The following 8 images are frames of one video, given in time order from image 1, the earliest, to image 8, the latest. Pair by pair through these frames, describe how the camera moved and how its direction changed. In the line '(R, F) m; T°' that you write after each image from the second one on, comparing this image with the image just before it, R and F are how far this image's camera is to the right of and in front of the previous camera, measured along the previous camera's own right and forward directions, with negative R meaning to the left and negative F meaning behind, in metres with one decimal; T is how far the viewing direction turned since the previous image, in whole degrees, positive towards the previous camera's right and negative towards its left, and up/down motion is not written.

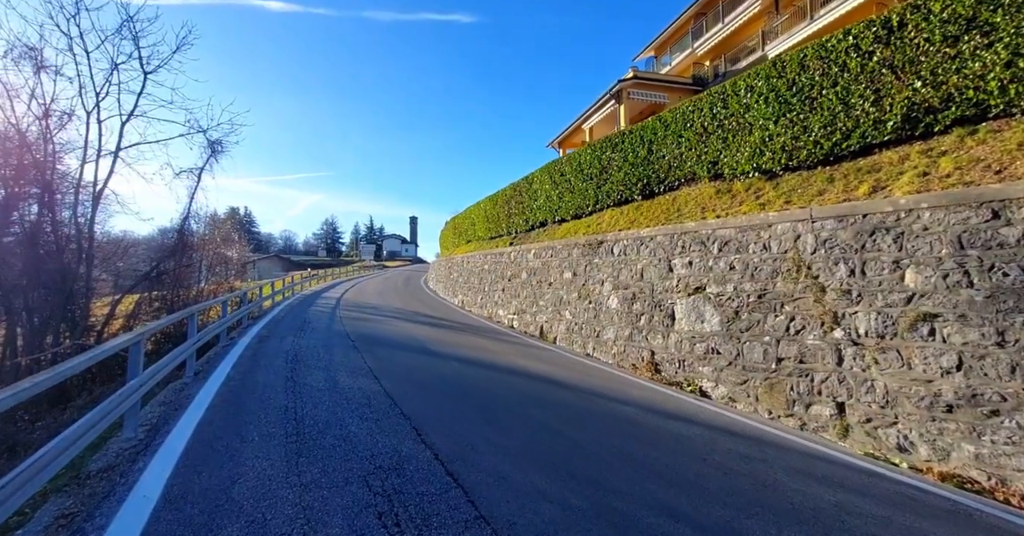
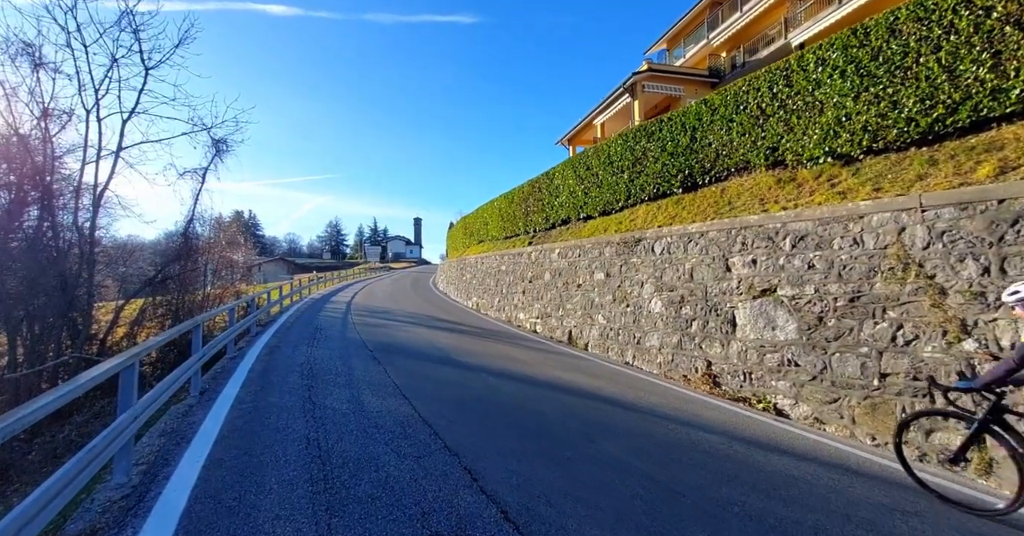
(-0.5, +0.7) m; -1°
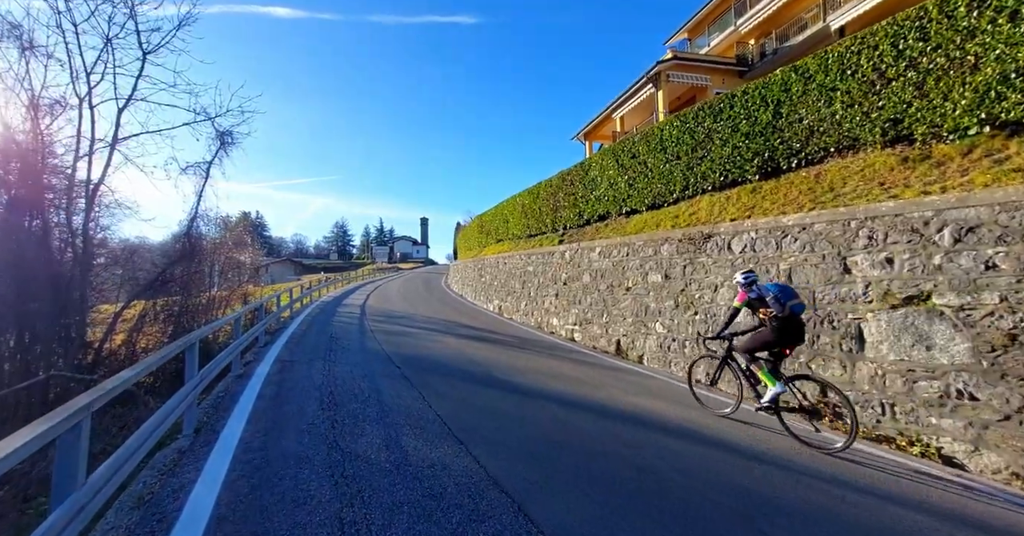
(-0.7, +1.1) m; -1°
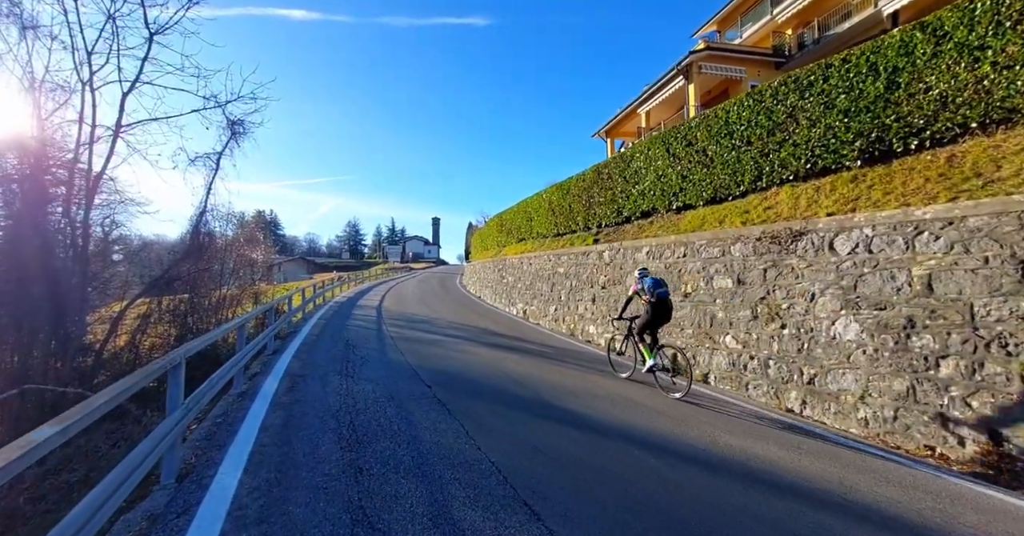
(-0.6, +1.0) m; -1°
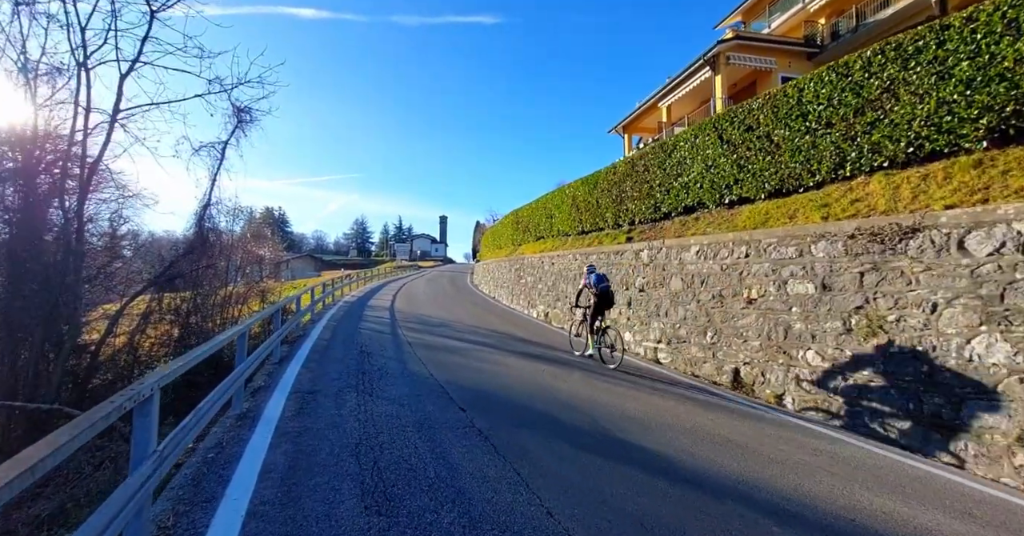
(-0.5, +0.9) m; -1°
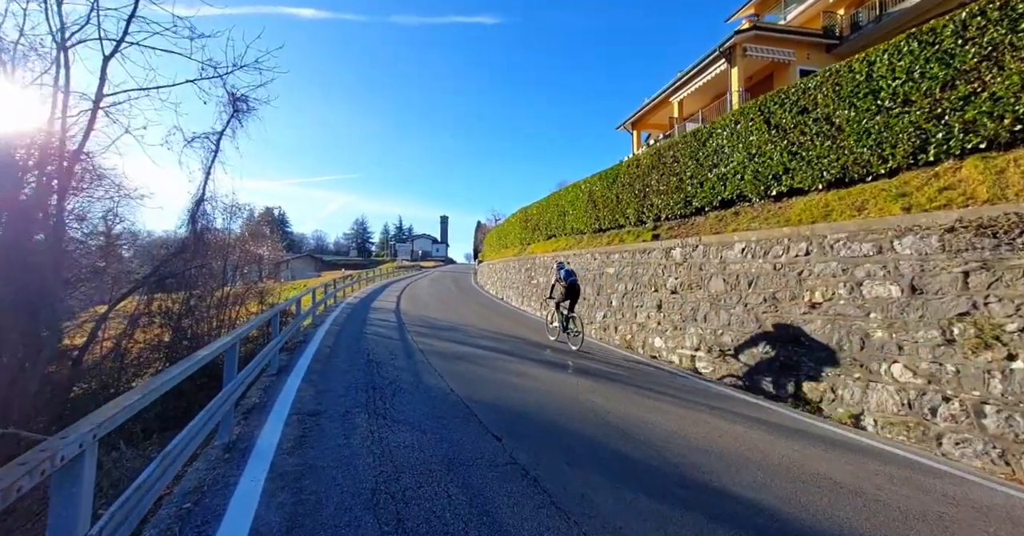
(-0.4, +0.8) m; 0°
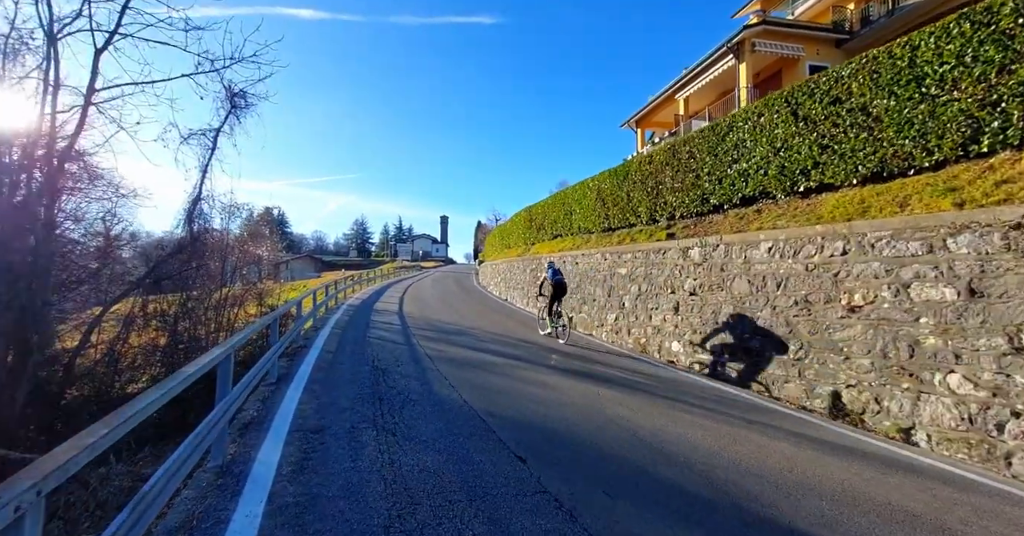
(-0.2, +0.4) m; 0°
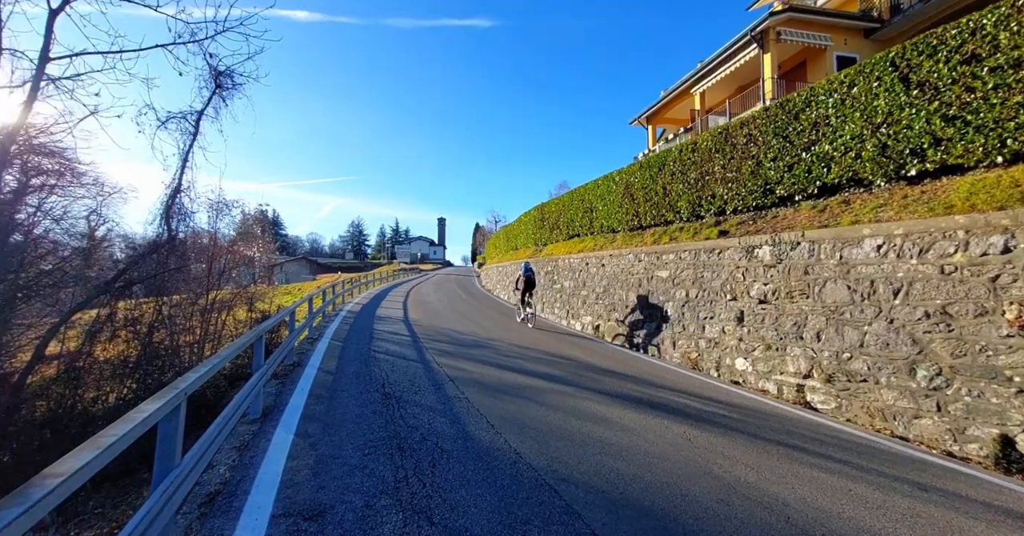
(-0.7, +1.3) m; 0°
